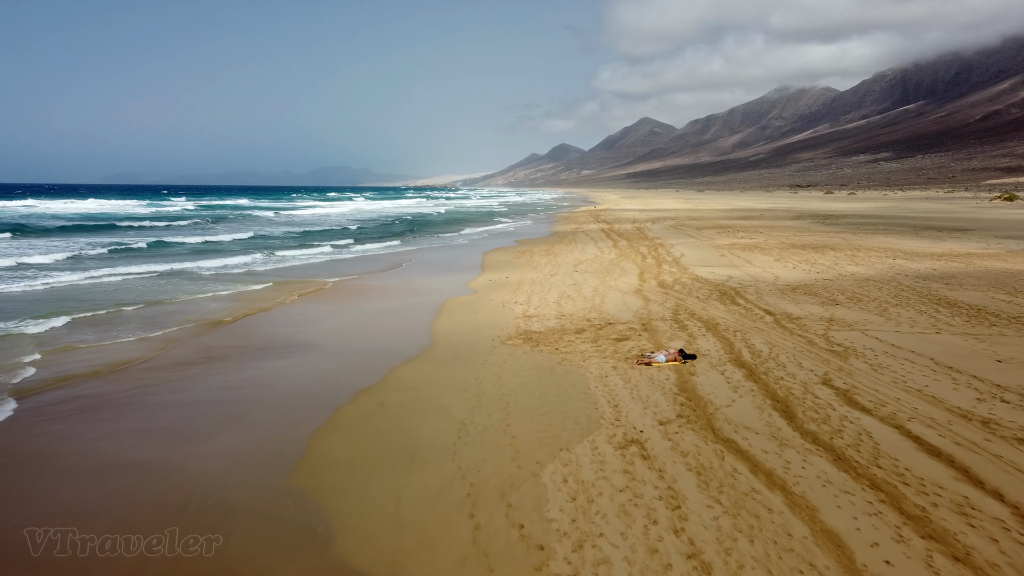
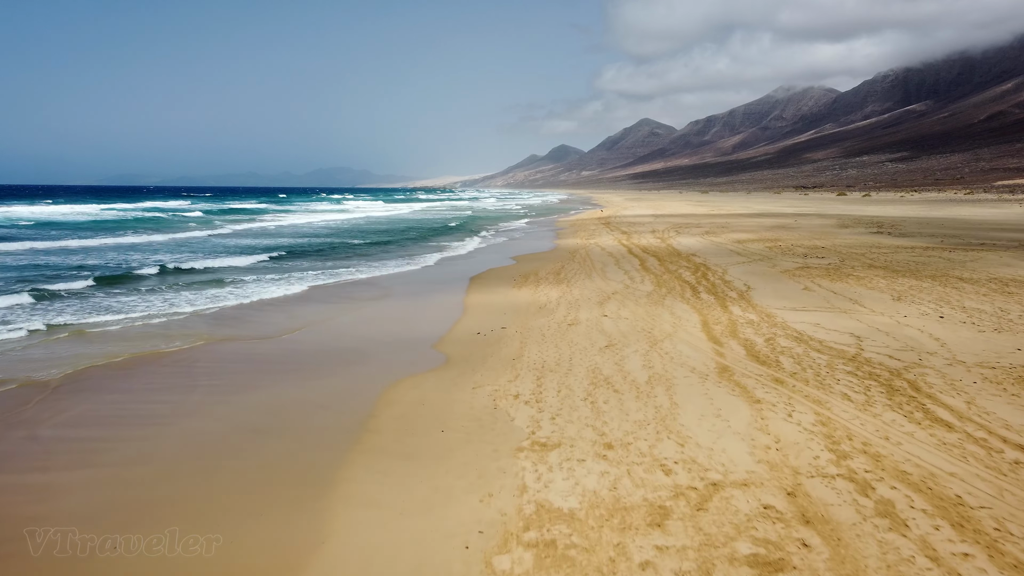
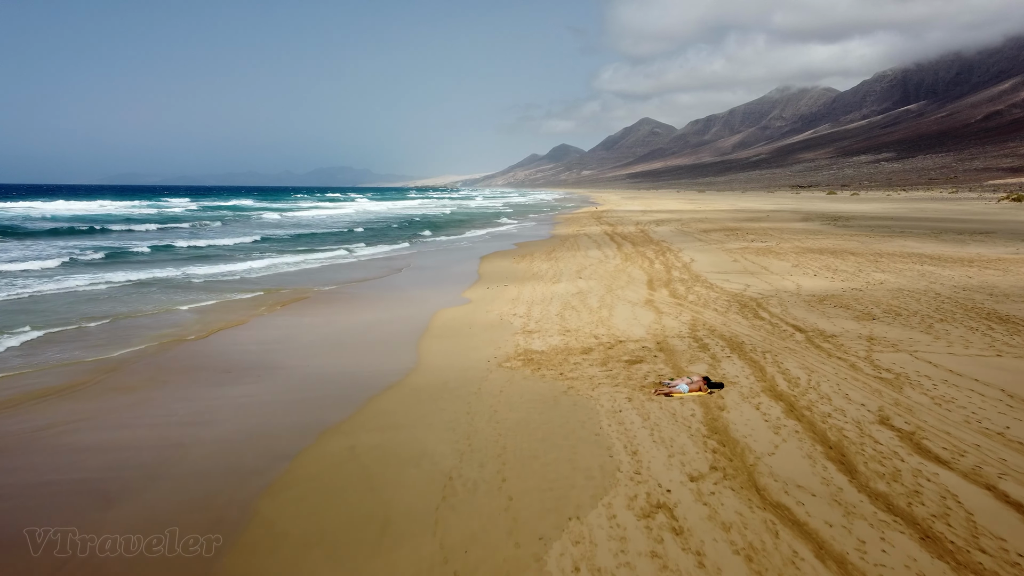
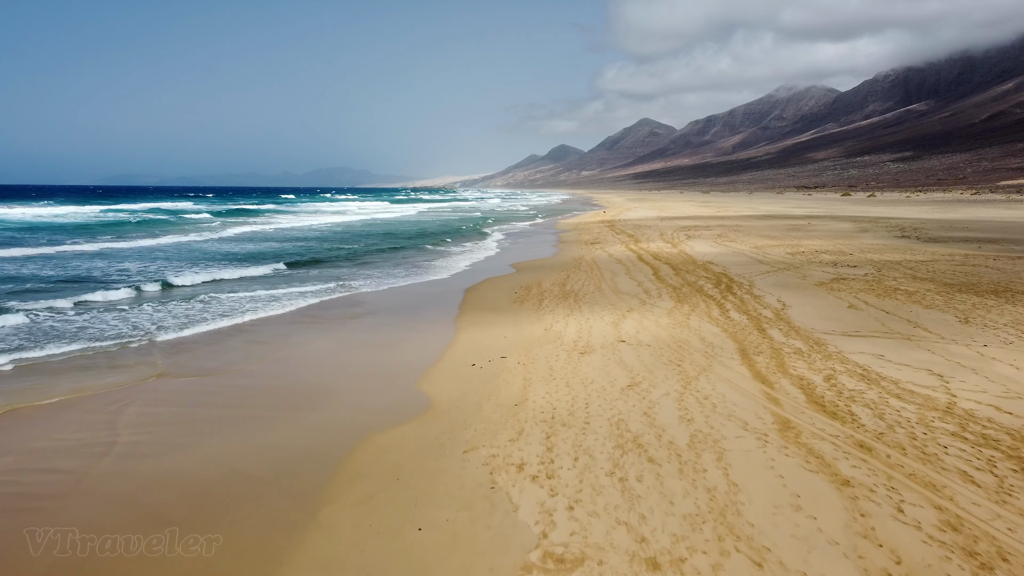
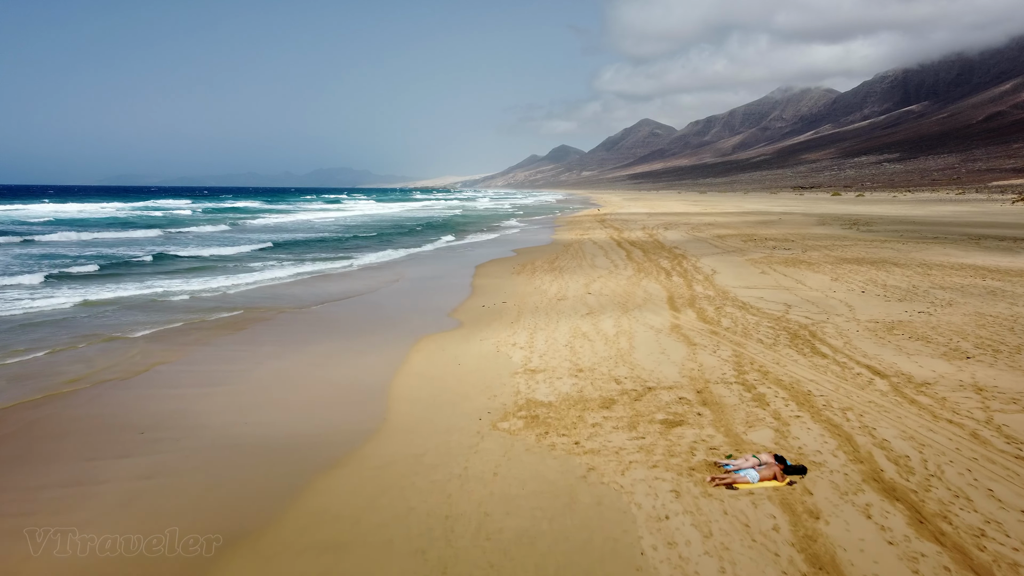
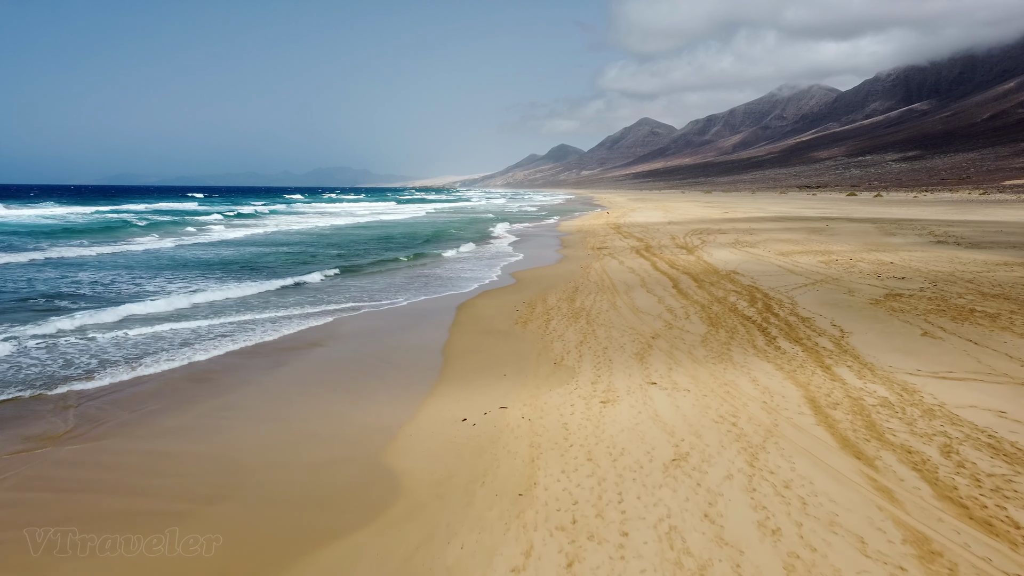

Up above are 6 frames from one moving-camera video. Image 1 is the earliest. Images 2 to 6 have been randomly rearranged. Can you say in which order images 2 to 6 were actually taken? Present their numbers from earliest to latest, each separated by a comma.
3, 5, 2, 4, 6
